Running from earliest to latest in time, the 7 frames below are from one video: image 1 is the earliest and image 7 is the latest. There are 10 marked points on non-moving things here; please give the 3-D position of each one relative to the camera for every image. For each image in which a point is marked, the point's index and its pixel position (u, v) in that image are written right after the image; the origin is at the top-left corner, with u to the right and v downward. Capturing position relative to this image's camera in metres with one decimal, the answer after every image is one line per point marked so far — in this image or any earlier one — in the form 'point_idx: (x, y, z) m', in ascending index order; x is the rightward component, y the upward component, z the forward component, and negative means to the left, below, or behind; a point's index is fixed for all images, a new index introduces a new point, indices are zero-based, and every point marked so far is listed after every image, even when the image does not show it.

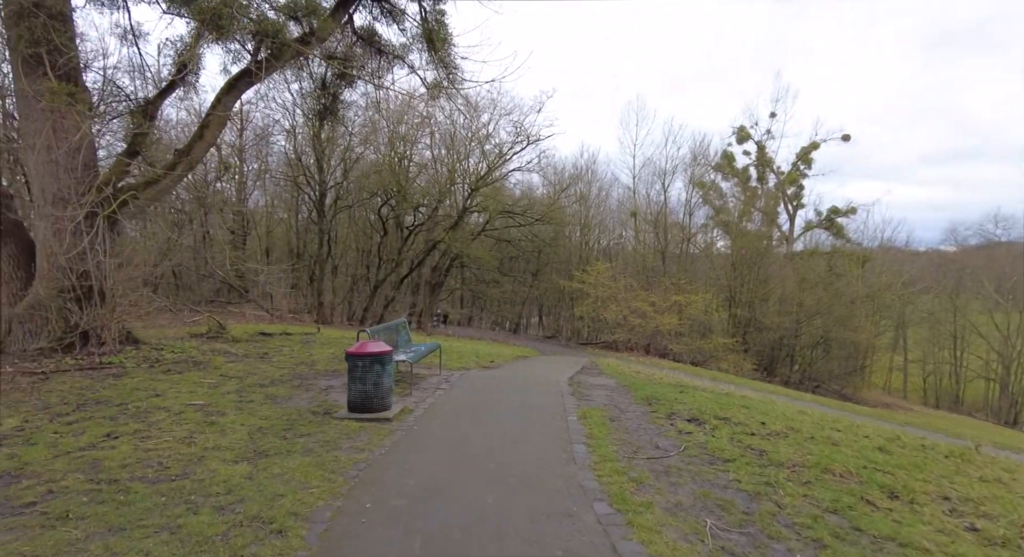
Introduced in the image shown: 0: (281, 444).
0: (-1.5, -1.1, +3.3) m
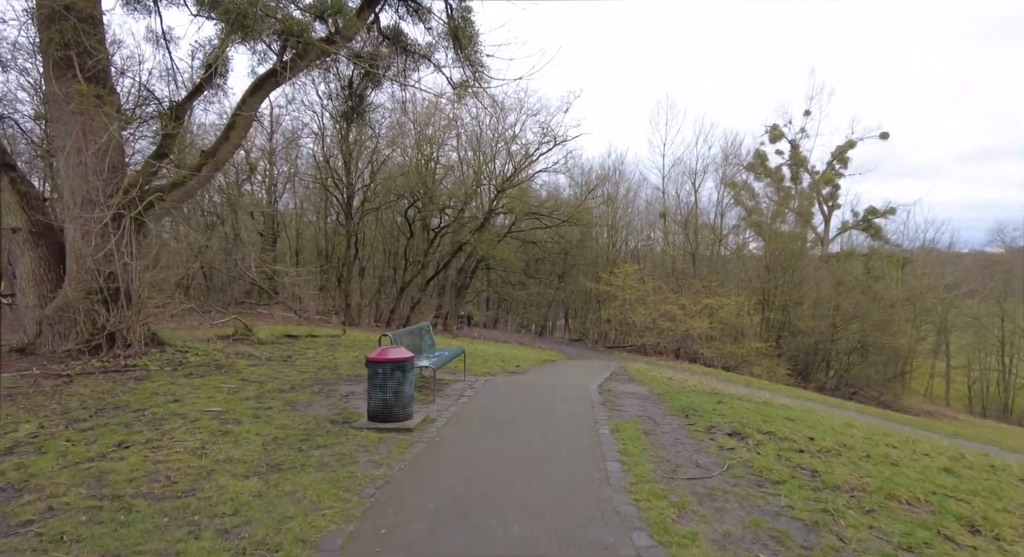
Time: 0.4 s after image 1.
0: (-1.3, -1.1, +3.2) m
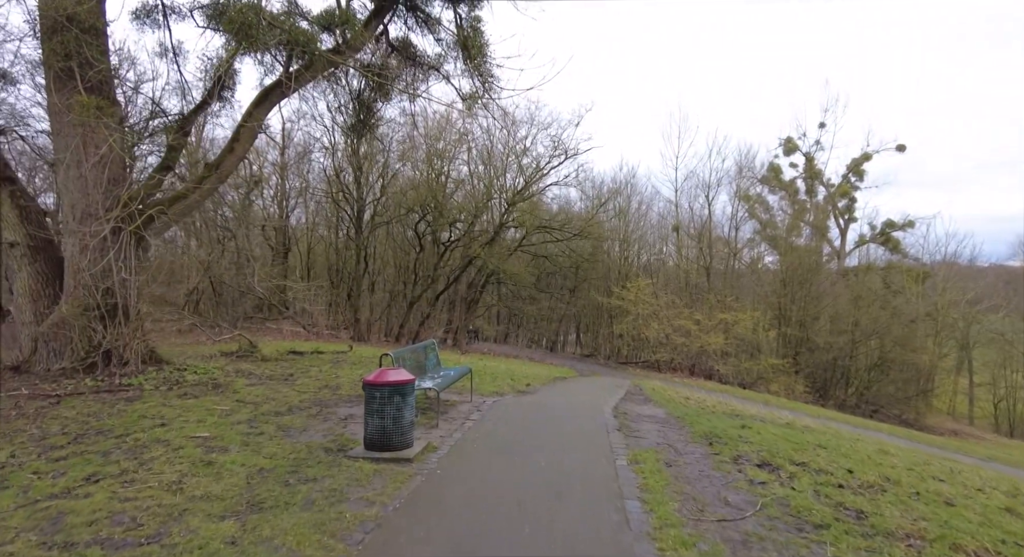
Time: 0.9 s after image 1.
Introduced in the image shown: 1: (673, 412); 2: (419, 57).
0: (-1.3, -1.2, +2.9) m
1: (+2.0, -1.7, +6.5) m
2: (-1.8, +4.2, +9.9) m
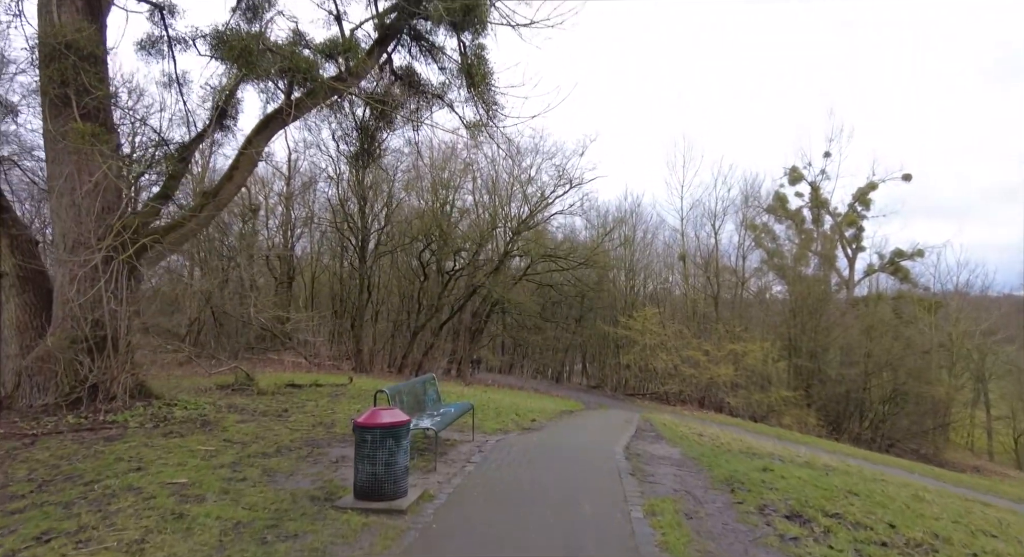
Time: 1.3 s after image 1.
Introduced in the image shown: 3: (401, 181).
0: (-1.3, -1.3, +2.5) m
1: (+2.1, -2.1, +6.2) m
2: (-1.7, +3.6, +9.8) m
3: (-4.2, +3.7, +20.1) m
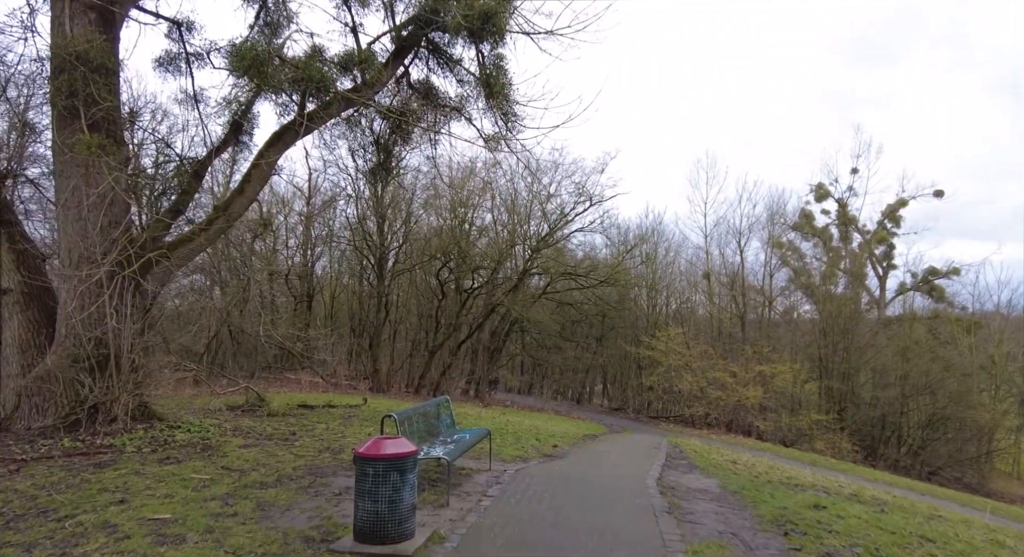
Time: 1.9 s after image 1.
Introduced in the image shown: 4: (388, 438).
0: (-1.2, -1.4, +2.1) m
1: (+2.3, -2.2, +5.6) m
2: (-1.3, +3.3, +9.6) m
3: (-3.5, +3.0, +19.9) m
4: (-0.7, -0.9, +3.0) m
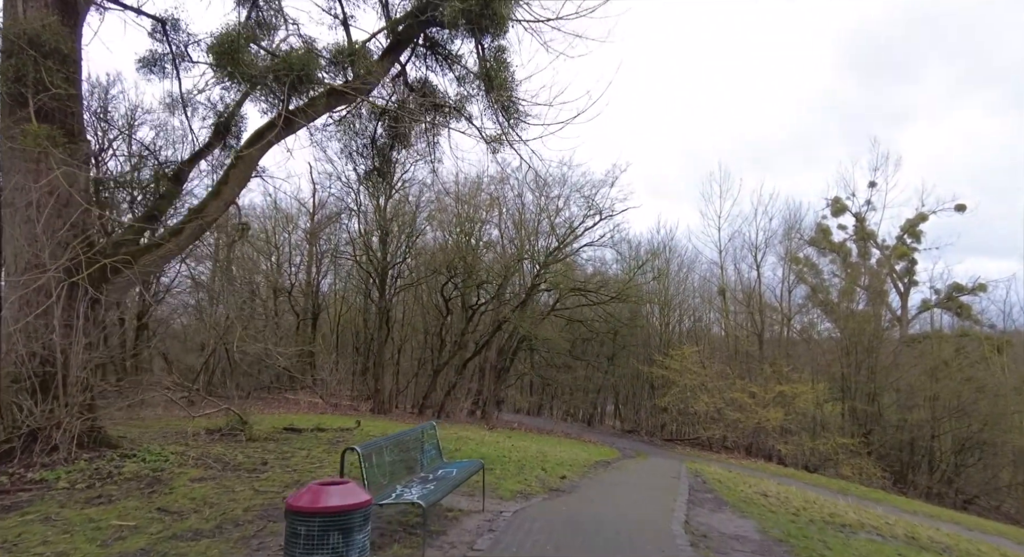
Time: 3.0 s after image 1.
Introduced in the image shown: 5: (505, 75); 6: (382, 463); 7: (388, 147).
0: (-1.2, -1.3, +1.4) m
1: (+2.3, -2.3, +4.7) m
2: (-1.3, +3.1, +9.0) m
3: (-3.2, +2.4, +19.3) m
4: (-0.8, -0.9, +2.3) m
5: (-0.1, +3.1, +8.0) m
6: (-0.9, -1.3, +3.6) m
7: (-2.4, +2.5, +9.9) m
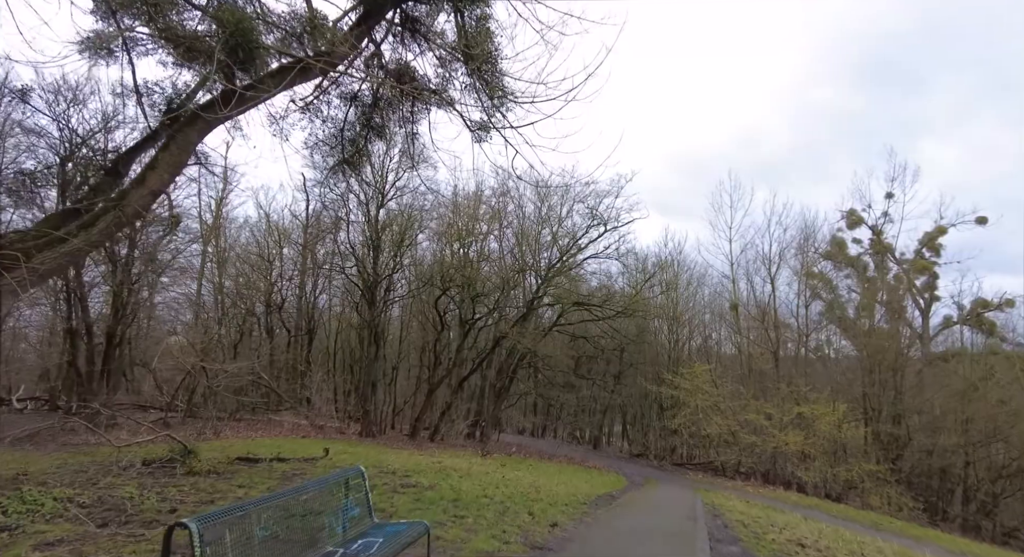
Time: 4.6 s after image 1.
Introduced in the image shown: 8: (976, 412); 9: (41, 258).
0: (-1.5, -1.1, +0.2) m
1: (+2.1, -2.2, +3.4) m
2: (-1.5, +3.0, +8.0) m
3: (-3.3, +2.0, +18.3) m
4: (-1.1, -0.8, +1.1) m
5: (-0.3, +3.0, +6.9) m
6: (-1.2, -1.2, +2.4) m
7: (-2.5, +2.4, +8.8) m
8: (+17.4, -4.9, +19.3) m
9: (-4.6, +0.3, +5.1) m
